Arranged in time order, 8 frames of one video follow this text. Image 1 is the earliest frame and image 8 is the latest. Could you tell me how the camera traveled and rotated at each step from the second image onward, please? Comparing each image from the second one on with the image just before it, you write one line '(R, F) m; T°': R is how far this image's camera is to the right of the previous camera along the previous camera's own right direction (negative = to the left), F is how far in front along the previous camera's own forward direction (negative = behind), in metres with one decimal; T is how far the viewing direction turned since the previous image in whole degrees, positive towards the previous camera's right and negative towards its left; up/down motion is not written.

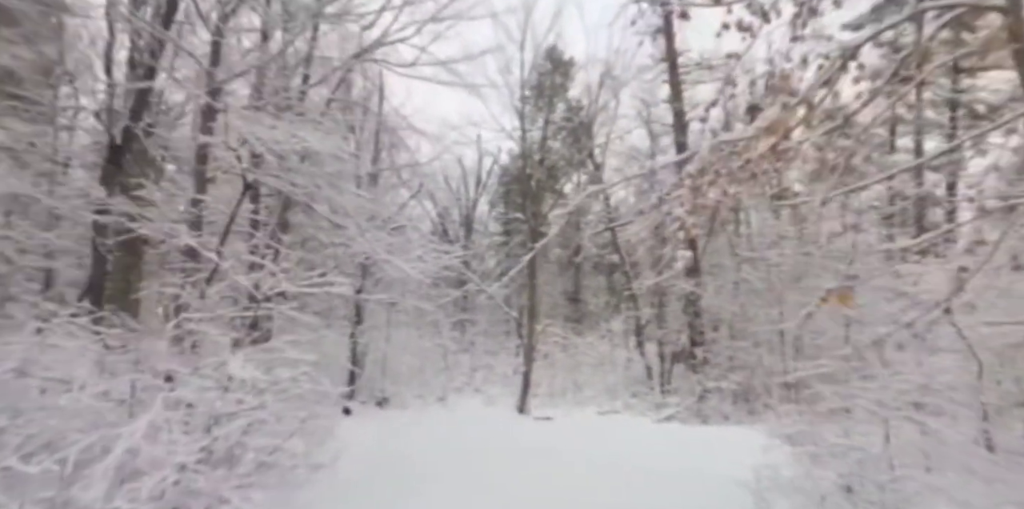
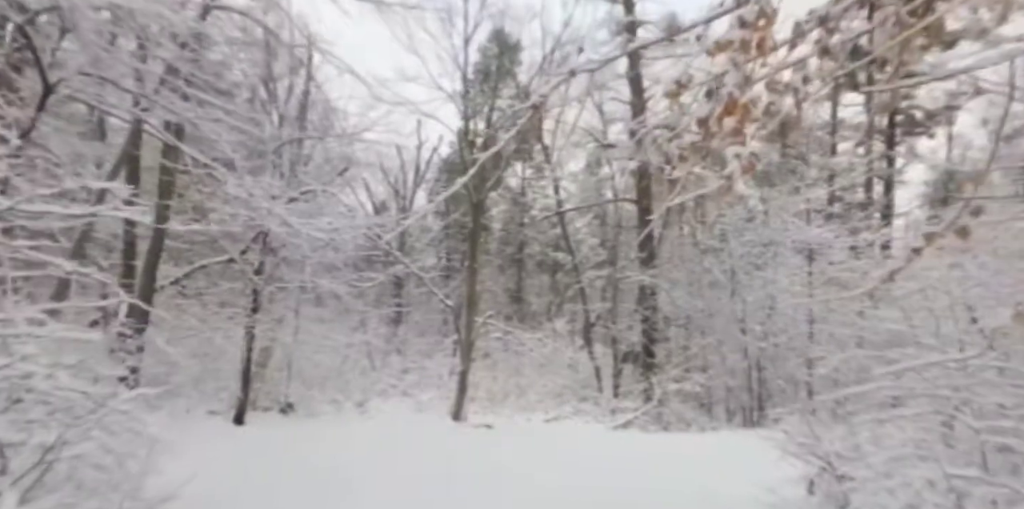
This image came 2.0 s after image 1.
(+0.1, +1.8) m; +5°
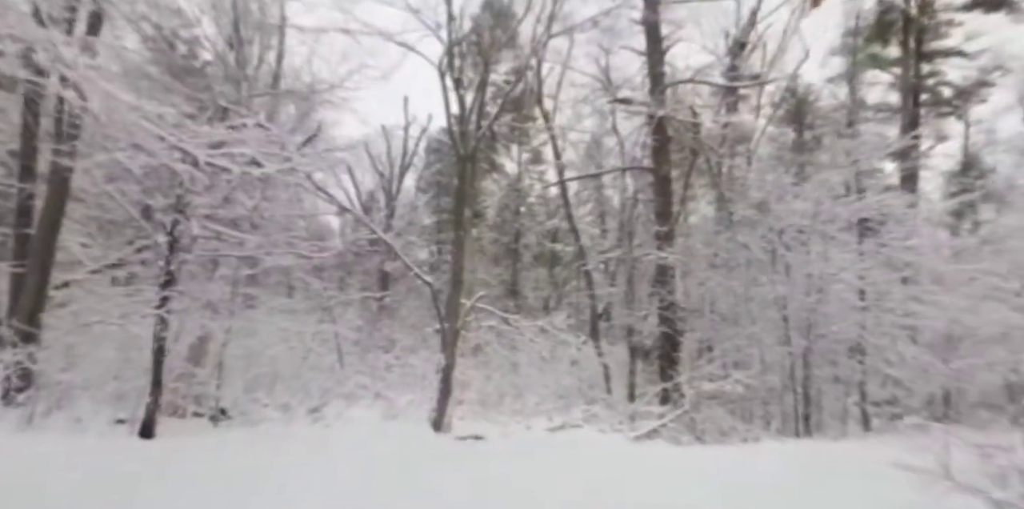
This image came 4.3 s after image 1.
(0.0, +2.2) m; 0°
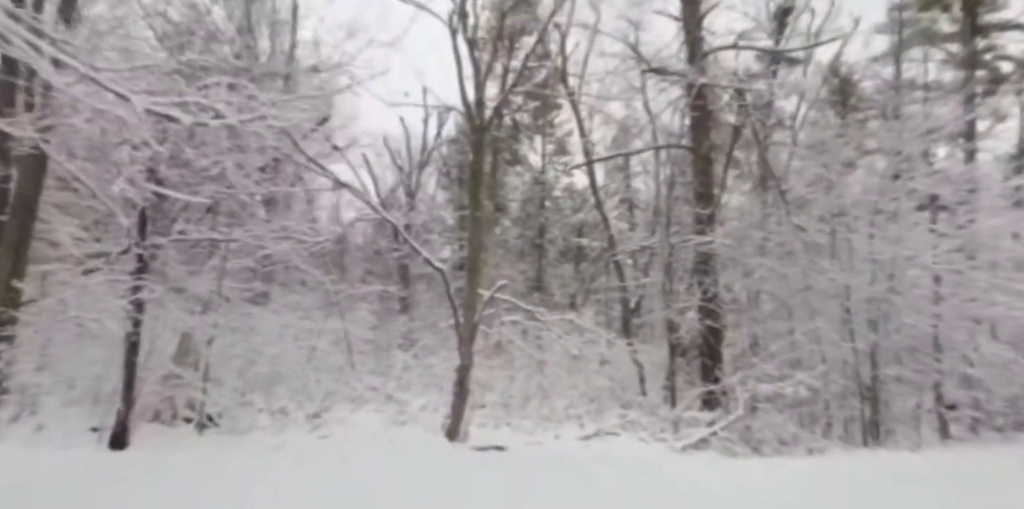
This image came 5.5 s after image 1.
(0.0, +1.1) m; -2°
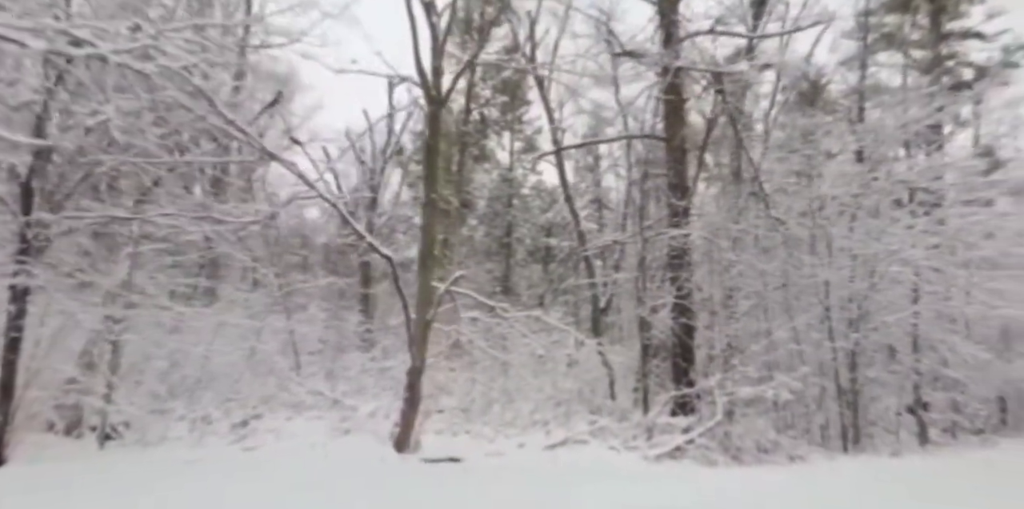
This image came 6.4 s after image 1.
(+0.1, +0.7) m; +3°
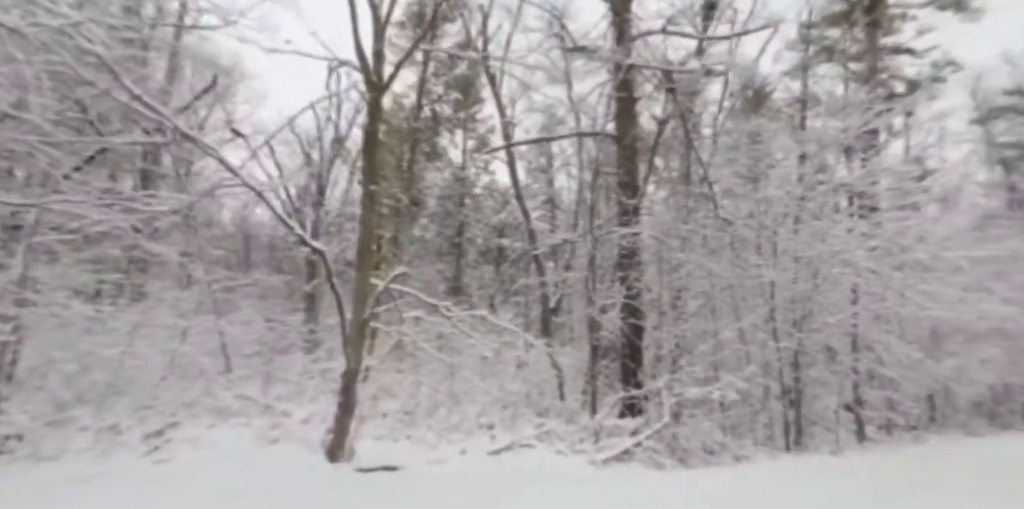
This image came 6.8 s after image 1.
(+0.1, +0.2) m; +4°
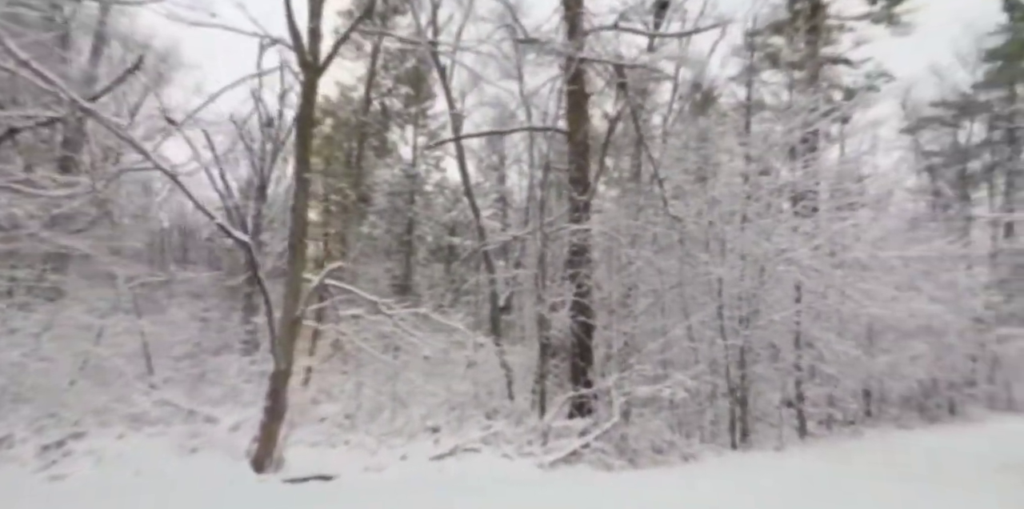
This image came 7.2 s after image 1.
(+0.1, +0.3) m; +4°
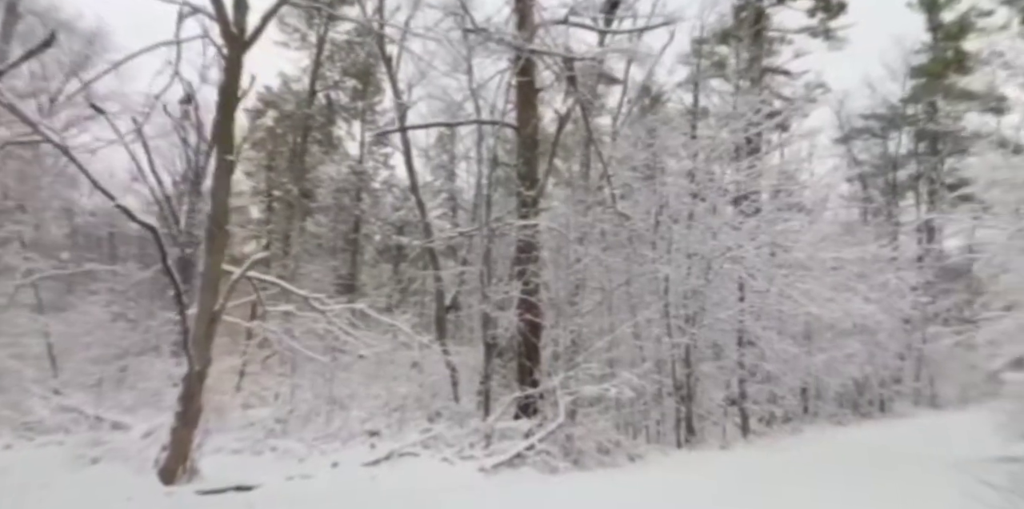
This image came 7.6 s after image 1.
(+0.1, +0.3) m; +4°
